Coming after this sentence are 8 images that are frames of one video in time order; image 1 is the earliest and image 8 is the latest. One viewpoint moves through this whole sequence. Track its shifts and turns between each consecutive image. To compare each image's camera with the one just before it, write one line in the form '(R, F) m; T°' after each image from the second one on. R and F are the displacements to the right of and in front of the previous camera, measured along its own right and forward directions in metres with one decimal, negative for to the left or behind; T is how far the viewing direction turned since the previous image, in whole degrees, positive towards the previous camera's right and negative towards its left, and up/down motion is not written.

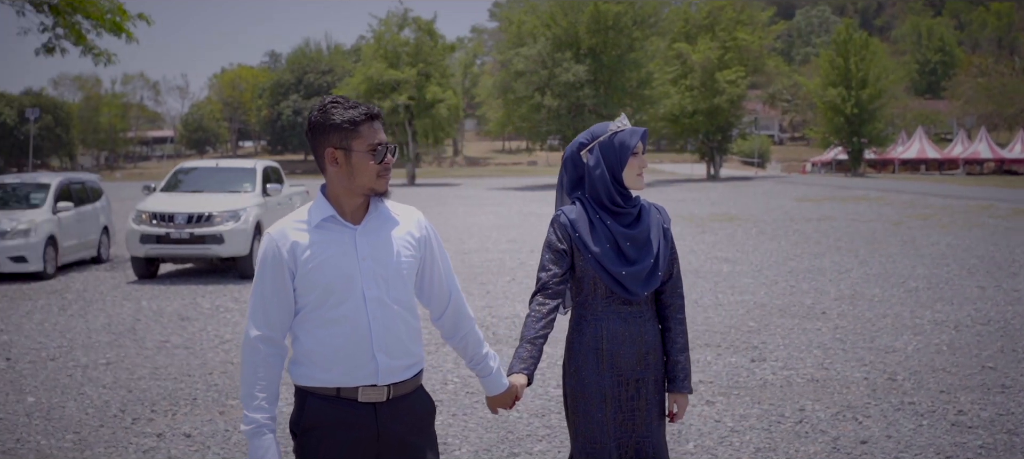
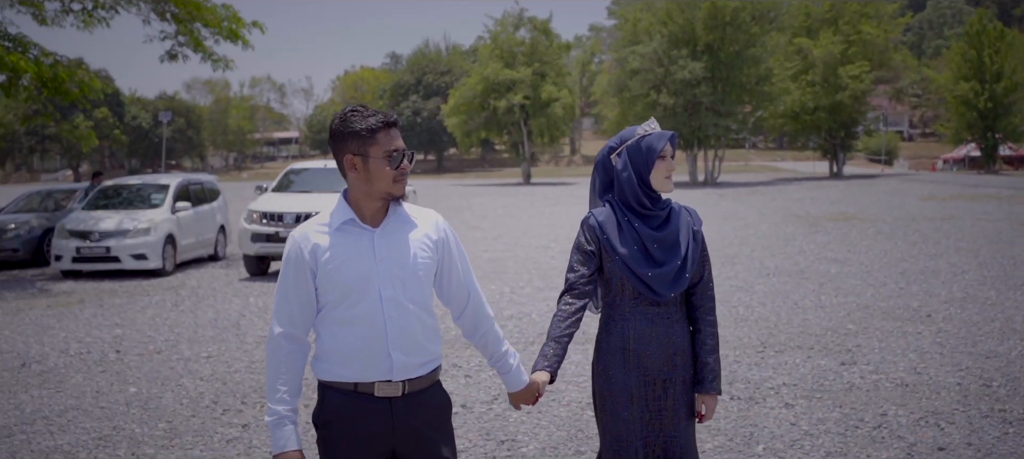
(+0.2, -0.1) m; -6°
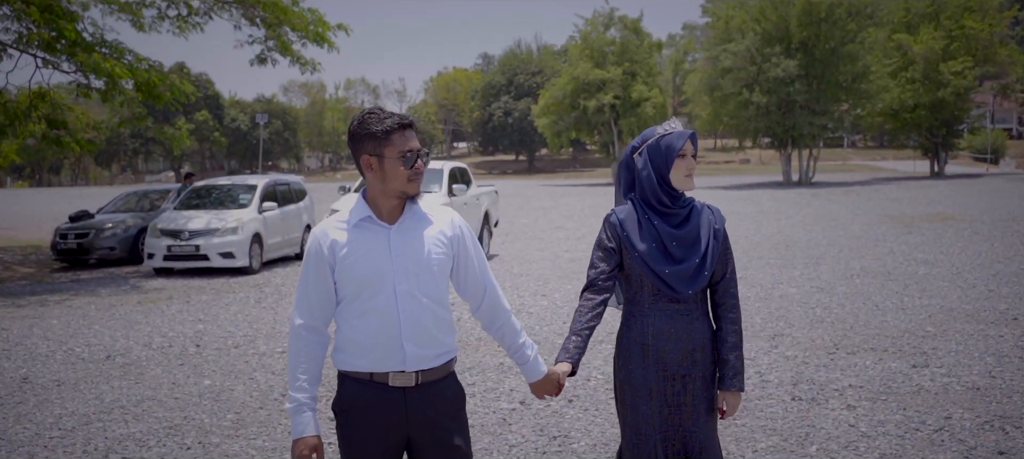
(+0.2, -0.1) m; -5°
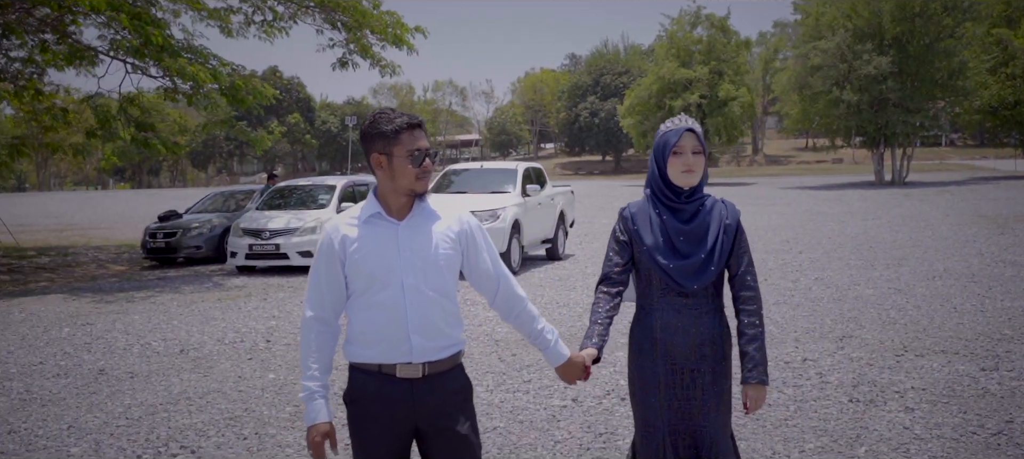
(+0.2, -0.1) m; -5°
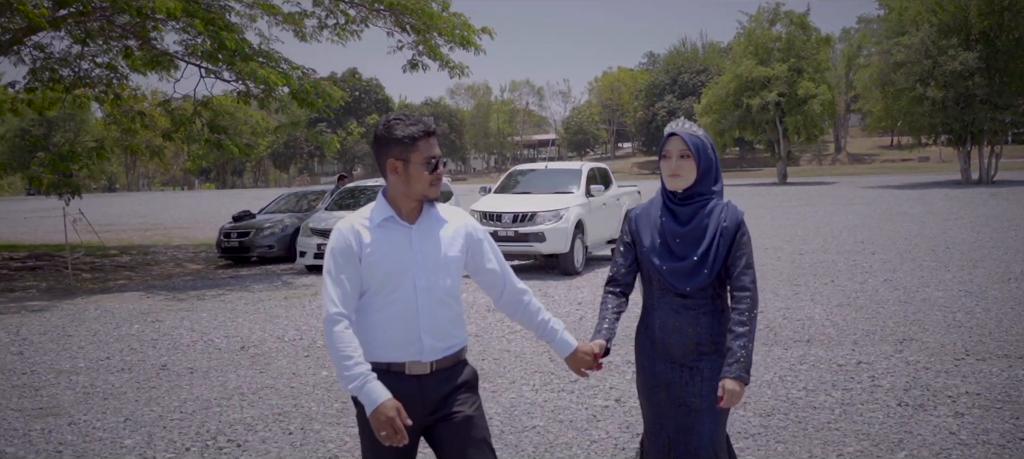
(+0.2, -0.1) m; -4°
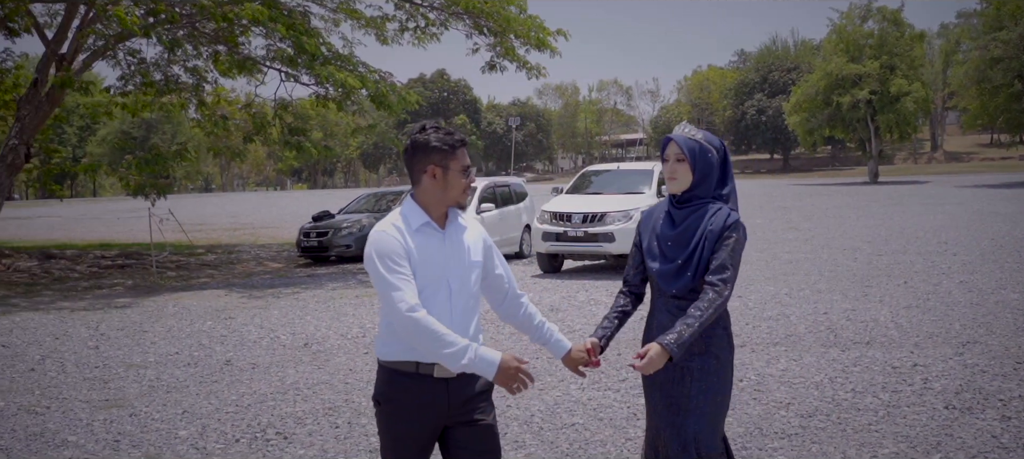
(+0.2, -0.1) m; -5°
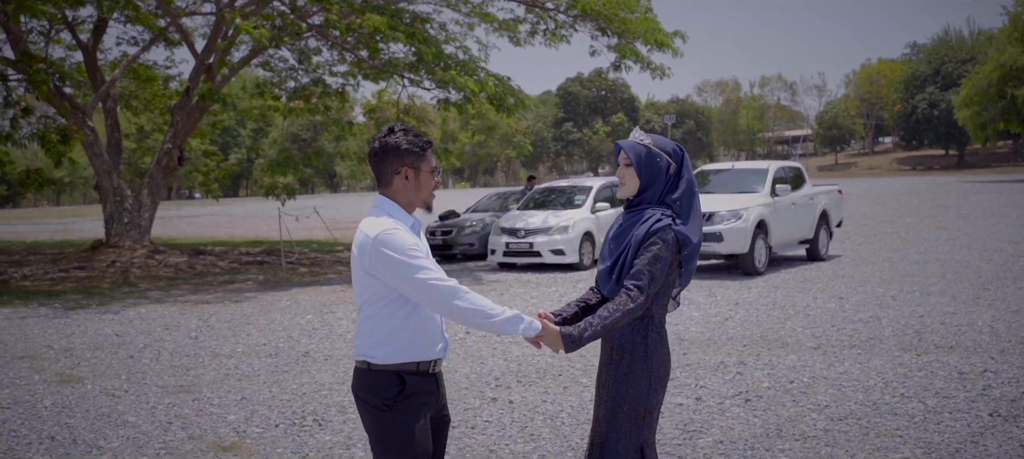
(+0.7, -0.1) m; -9°
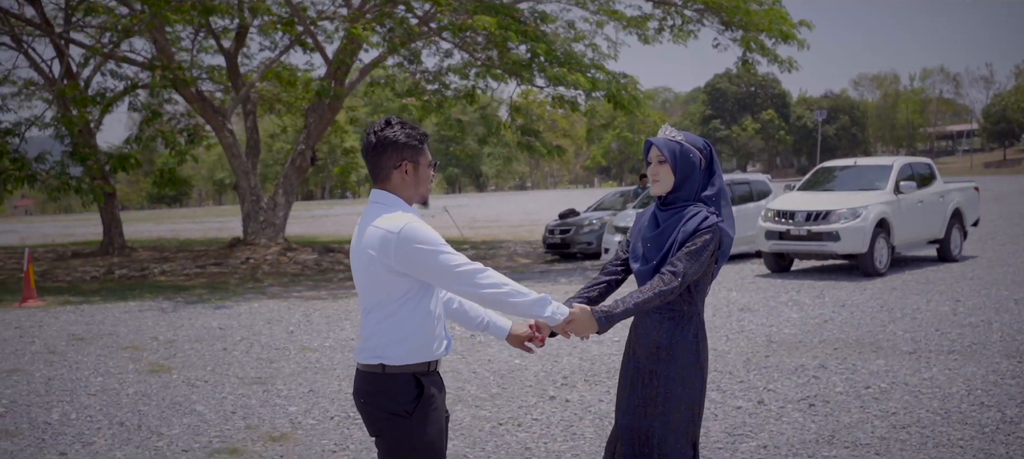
(+0.5, 0.0) m; -8°
